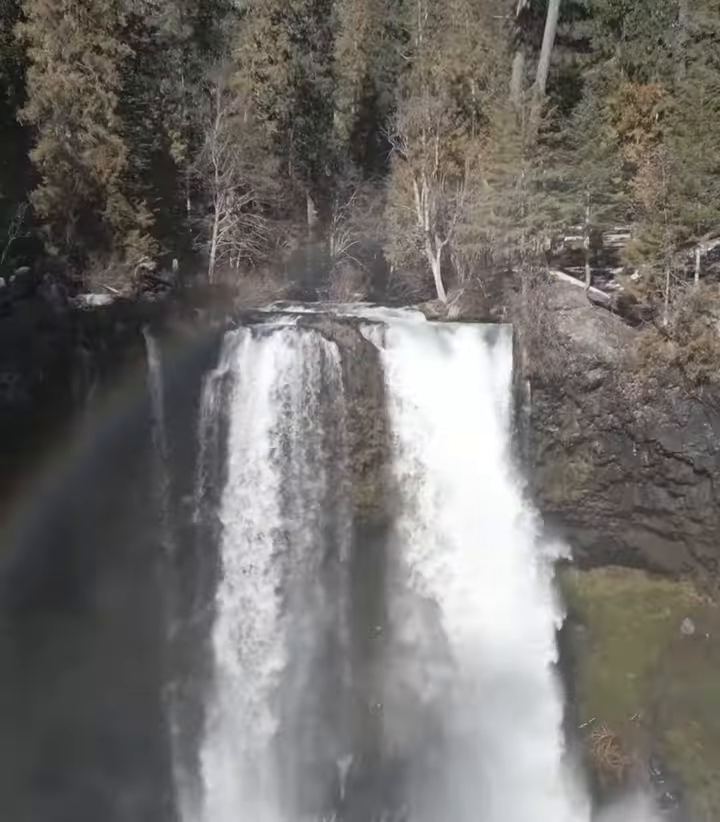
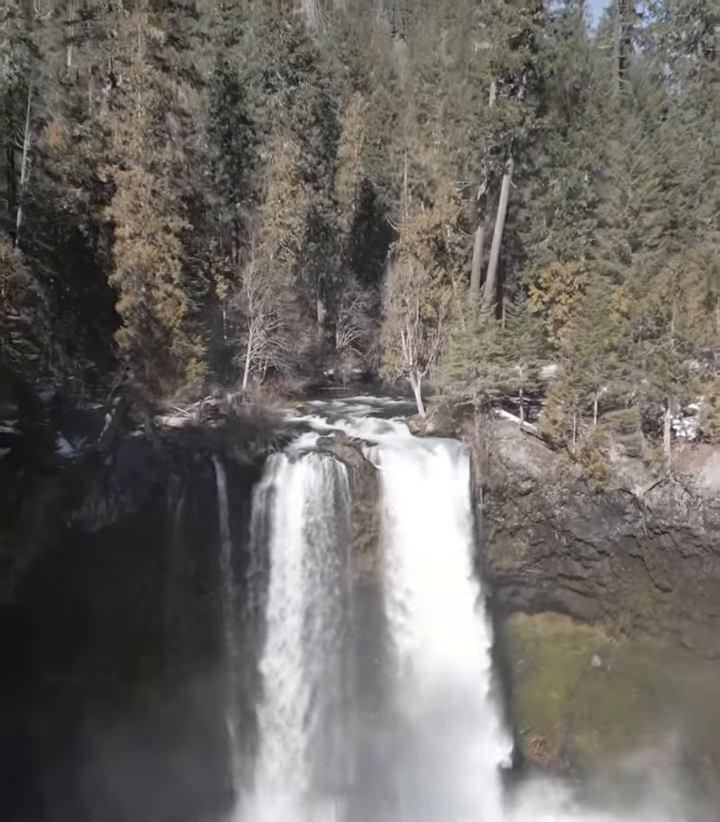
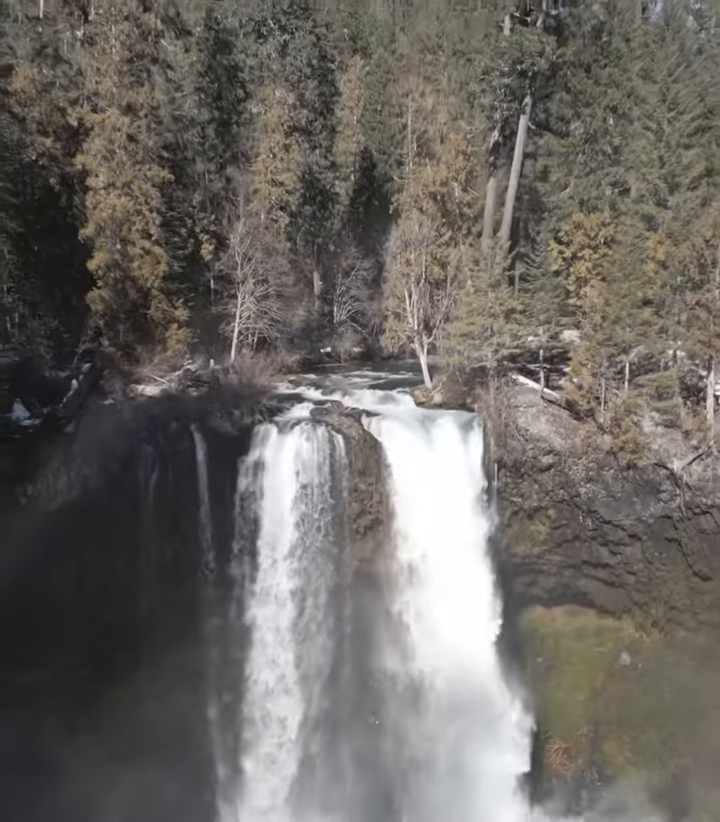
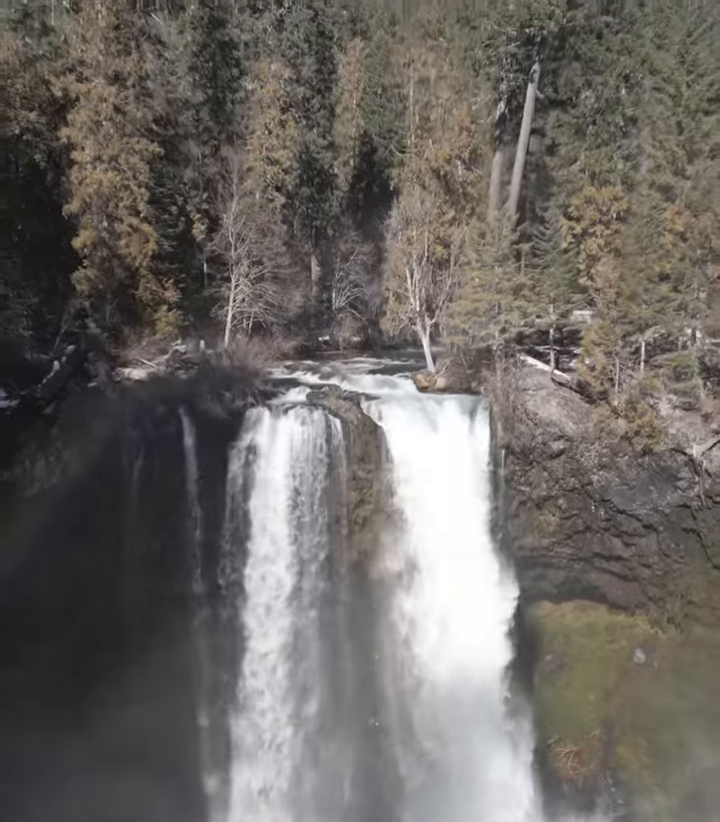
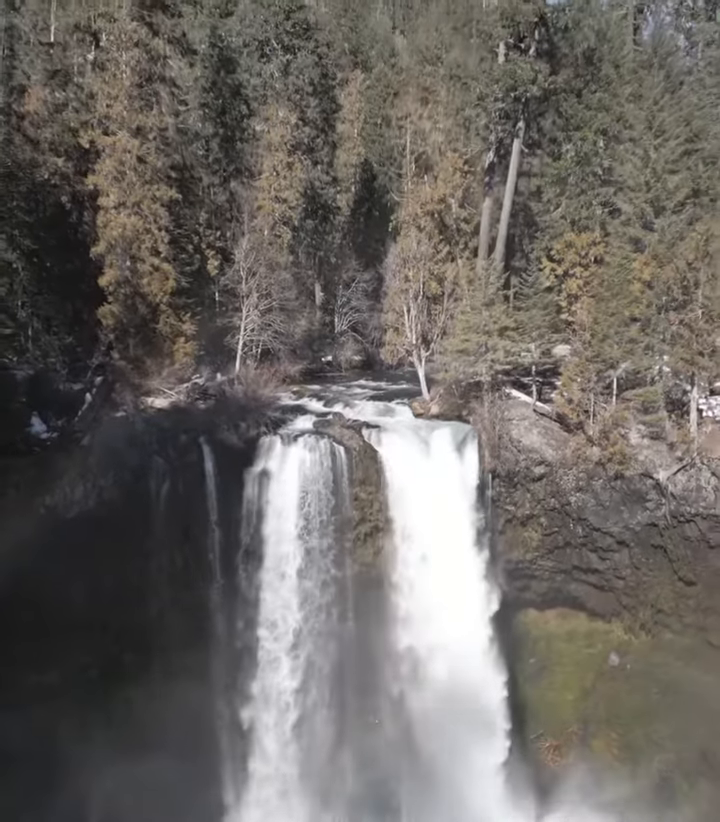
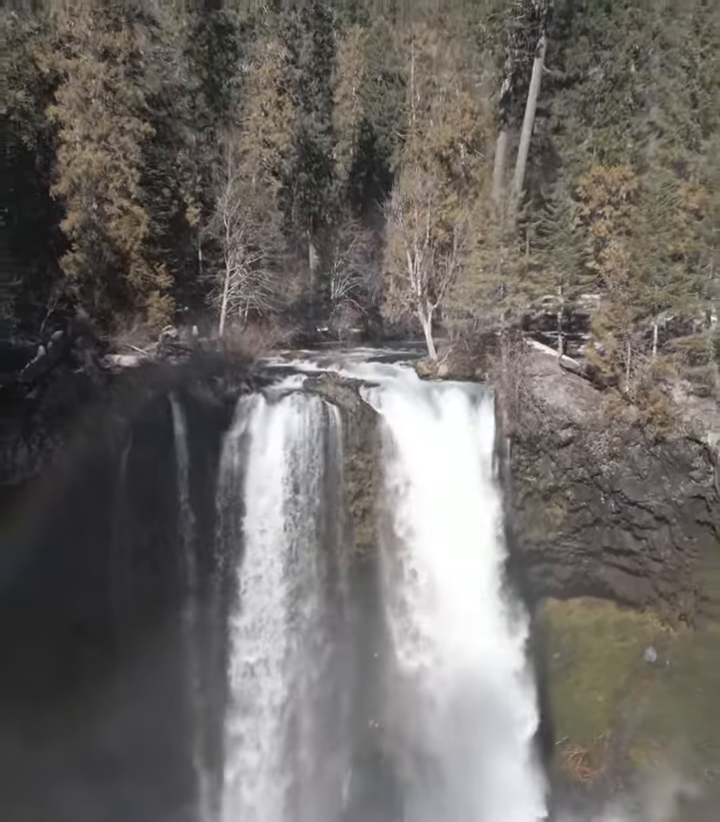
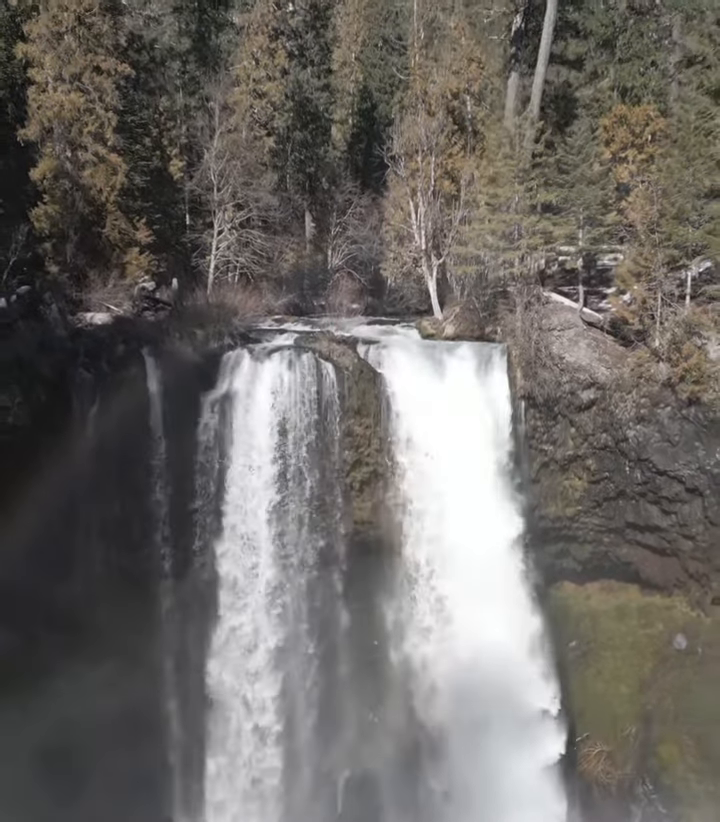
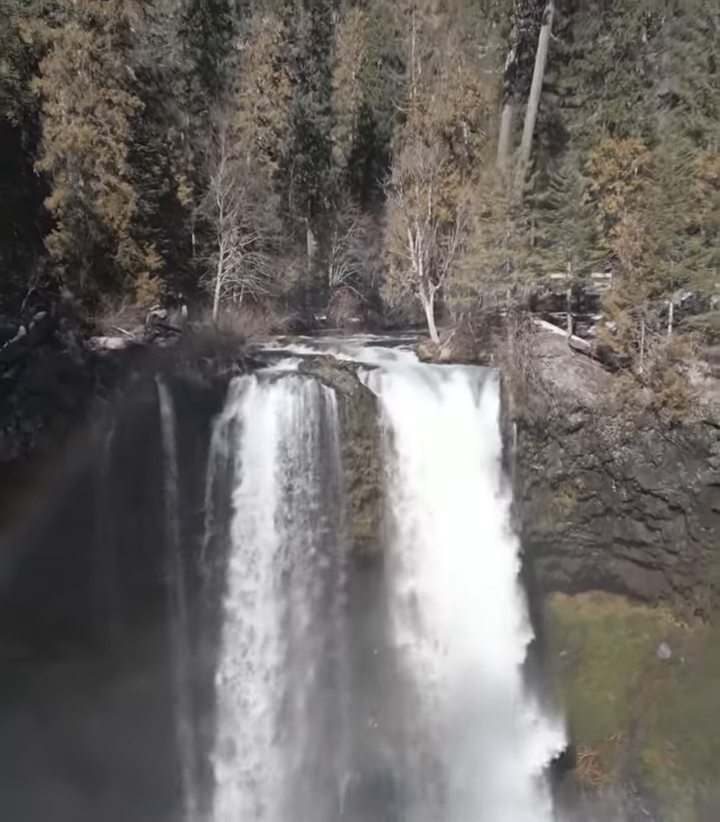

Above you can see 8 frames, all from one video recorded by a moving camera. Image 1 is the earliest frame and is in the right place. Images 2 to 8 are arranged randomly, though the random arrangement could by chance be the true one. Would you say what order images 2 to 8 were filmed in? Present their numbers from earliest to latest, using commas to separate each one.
7, 8, 6, 4, 3, 5, 2
